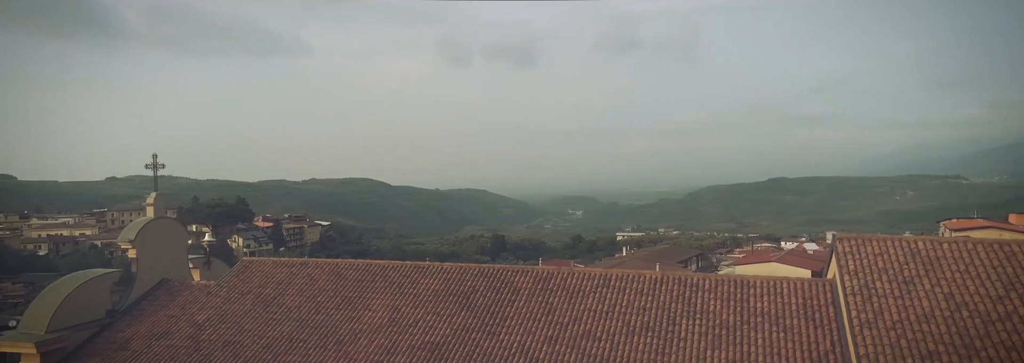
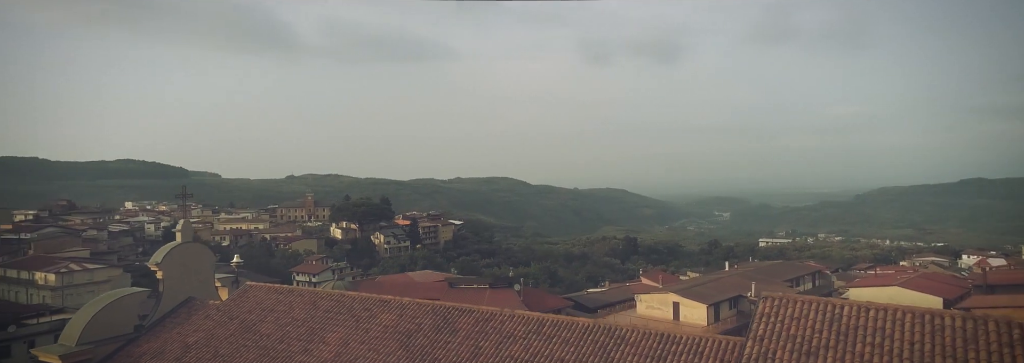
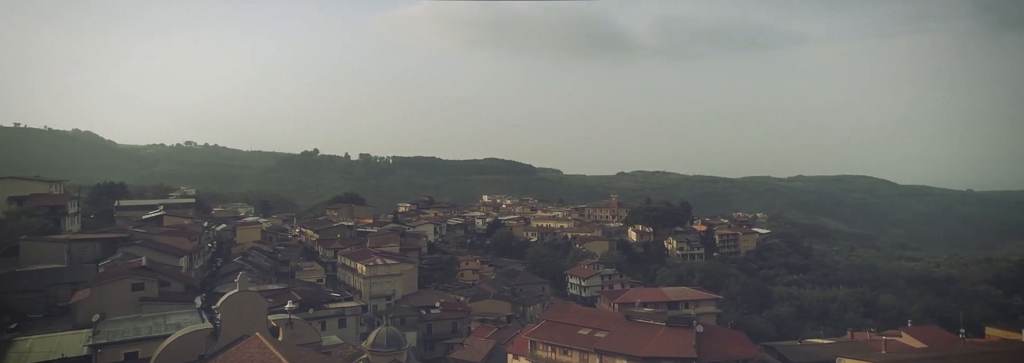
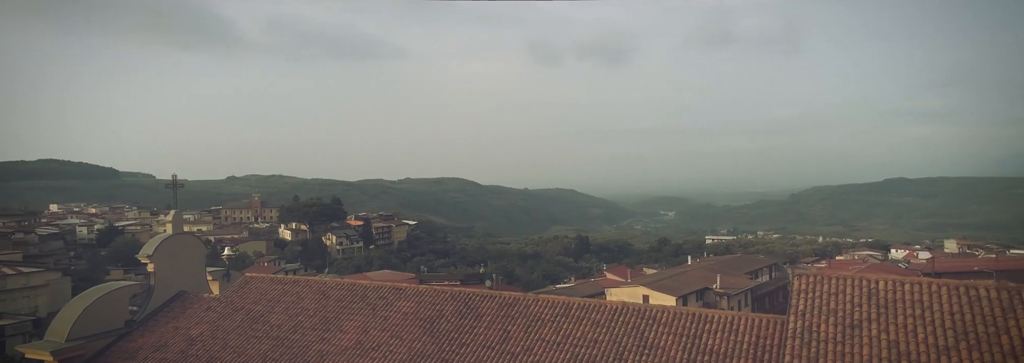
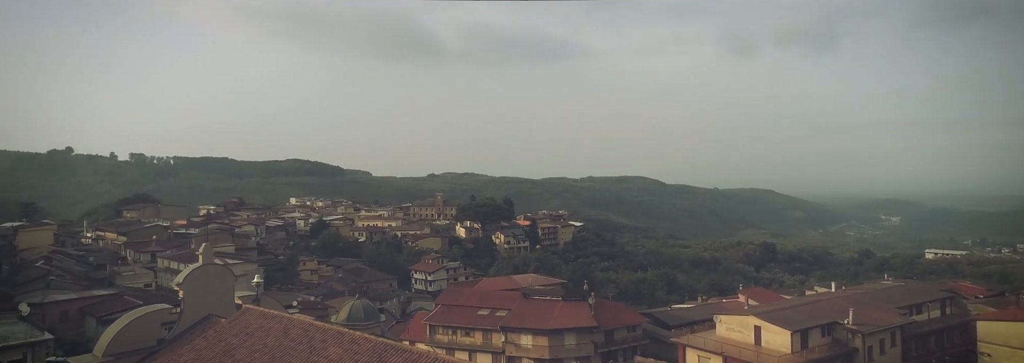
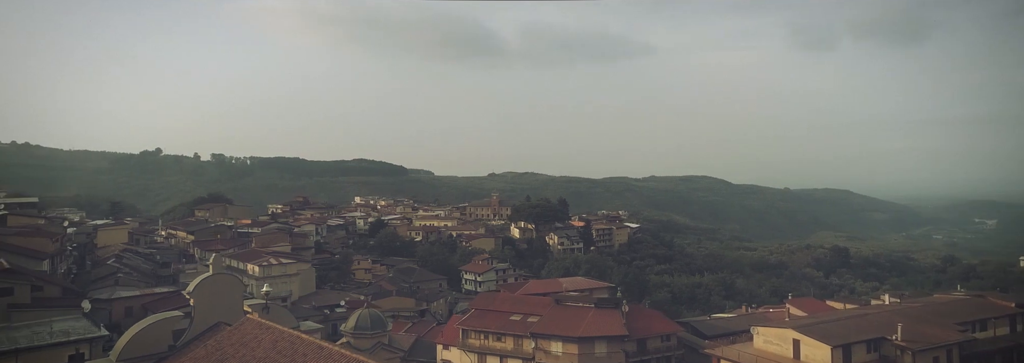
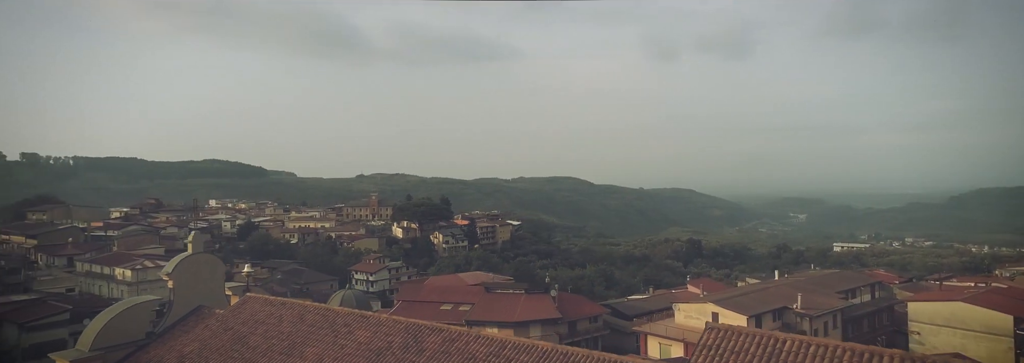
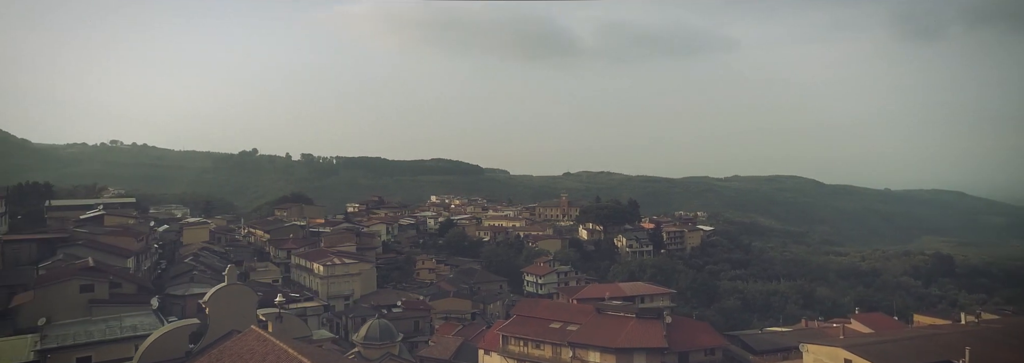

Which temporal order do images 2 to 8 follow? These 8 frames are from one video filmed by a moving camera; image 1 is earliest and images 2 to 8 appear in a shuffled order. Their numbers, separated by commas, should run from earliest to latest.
4, 2, 7, 5, 6, 8, 3
